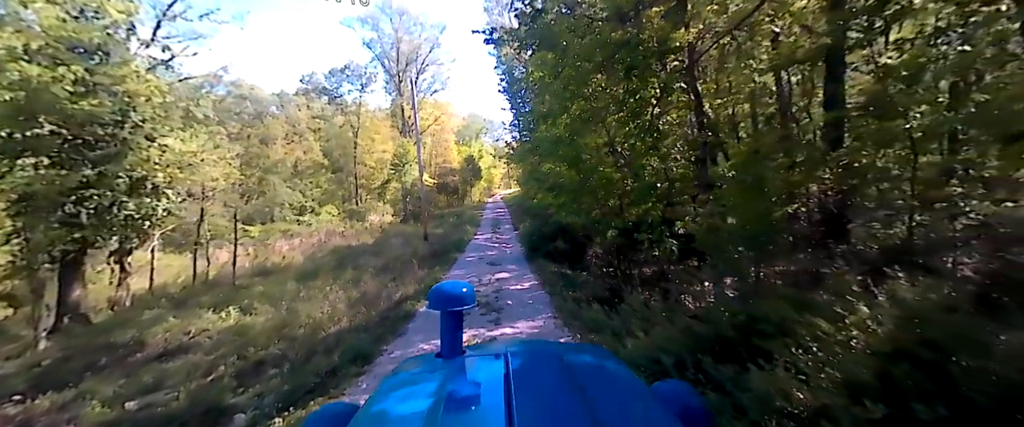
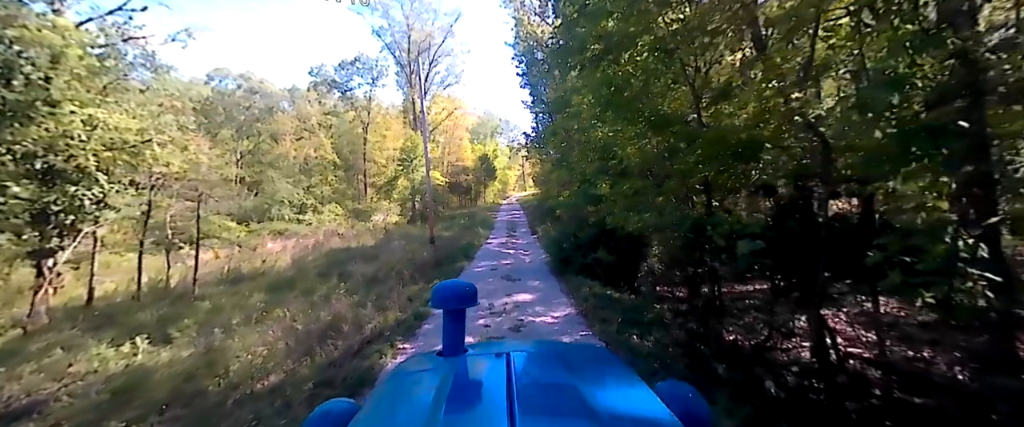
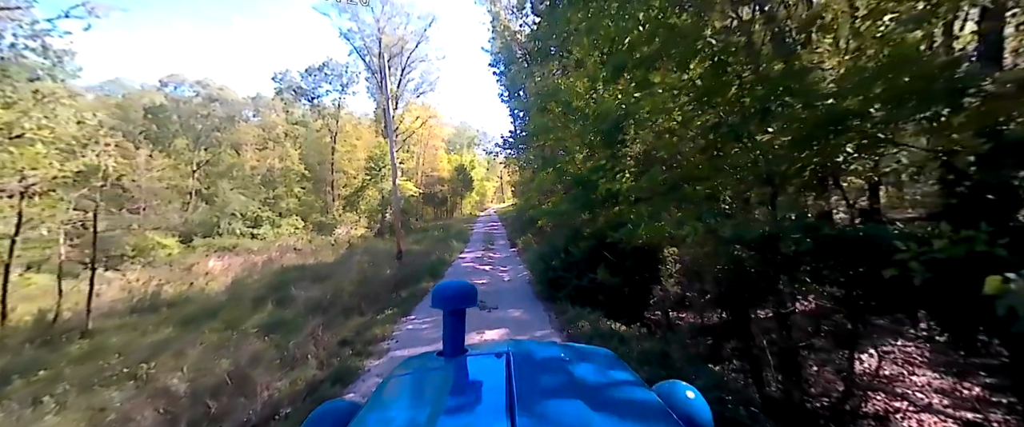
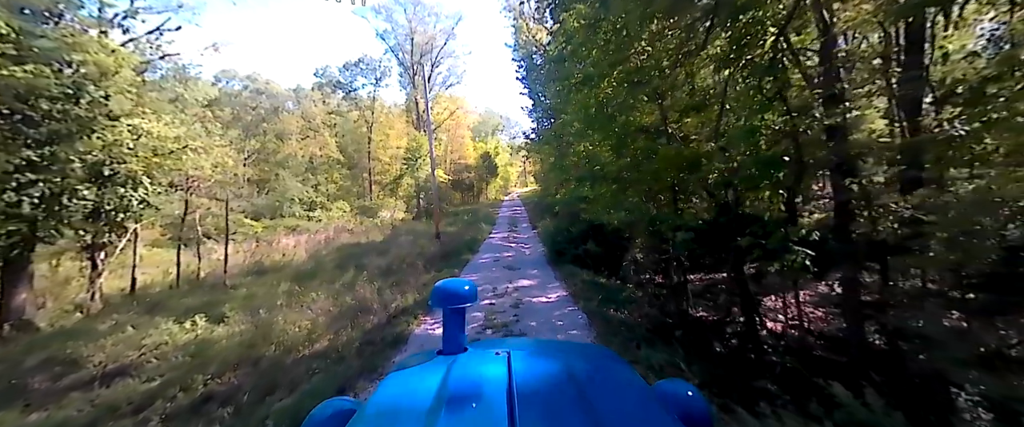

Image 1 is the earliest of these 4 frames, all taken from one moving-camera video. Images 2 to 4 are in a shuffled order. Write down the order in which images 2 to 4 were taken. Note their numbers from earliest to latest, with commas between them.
4, 2, 3
